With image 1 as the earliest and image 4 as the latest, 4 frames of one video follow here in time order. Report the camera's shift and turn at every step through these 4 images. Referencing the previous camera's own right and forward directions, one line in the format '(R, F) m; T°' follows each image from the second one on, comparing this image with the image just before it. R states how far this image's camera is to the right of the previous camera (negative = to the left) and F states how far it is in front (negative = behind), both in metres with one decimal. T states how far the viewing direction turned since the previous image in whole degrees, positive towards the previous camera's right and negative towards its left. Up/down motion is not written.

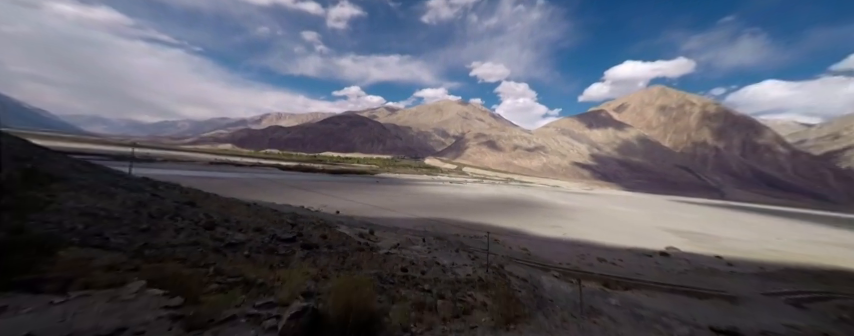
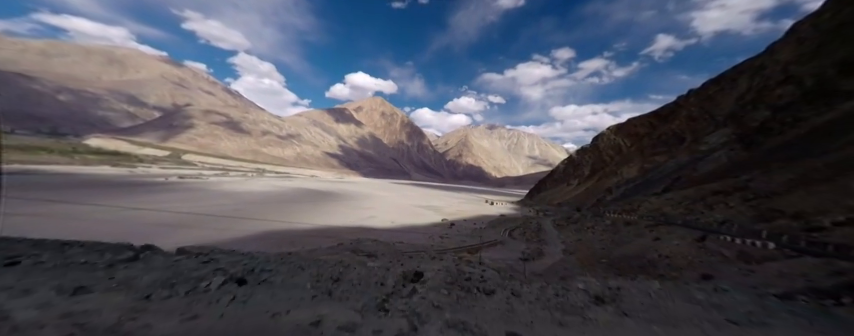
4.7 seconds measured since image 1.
(-5.3, +2.2) m; +54°
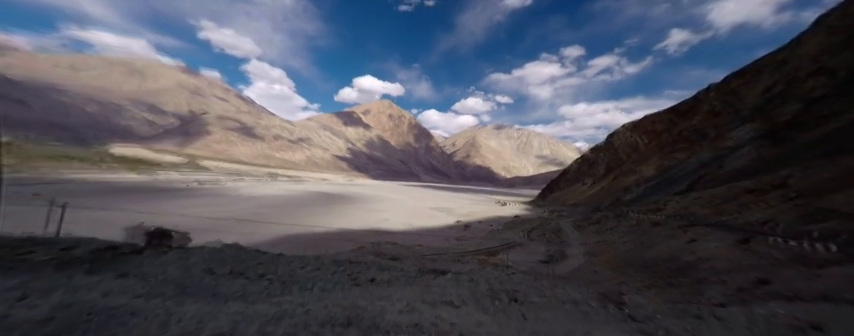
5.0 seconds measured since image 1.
(-0.4, +0.1) m; -2°
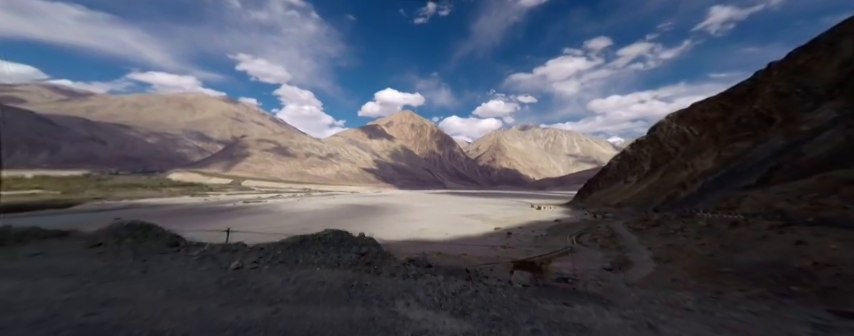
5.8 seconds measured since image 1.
(-0.7, +0.2) m; -6°
